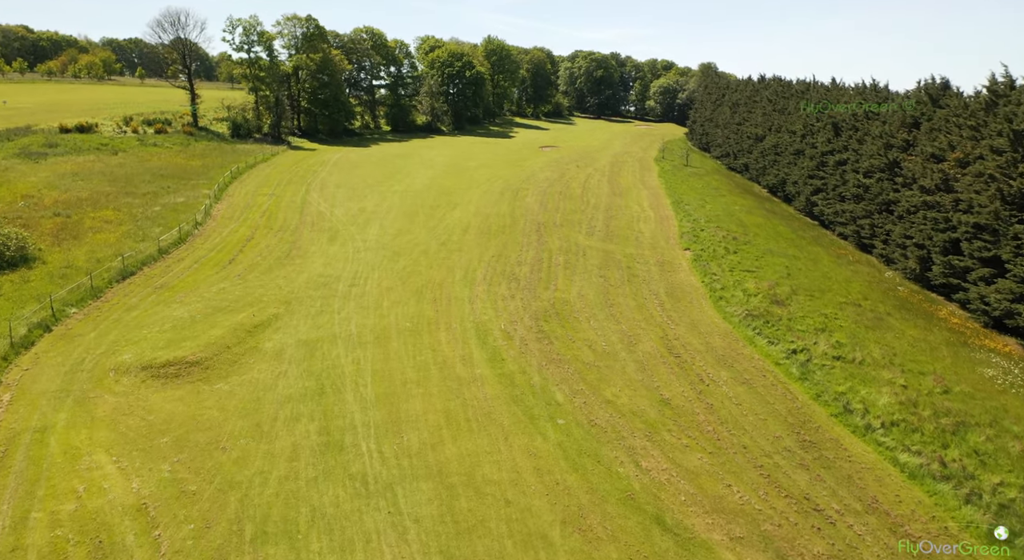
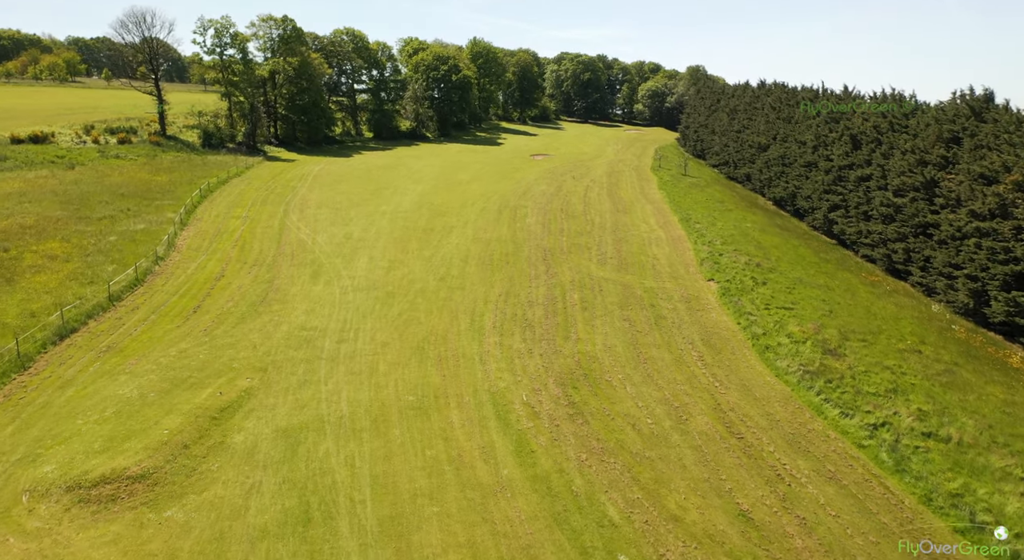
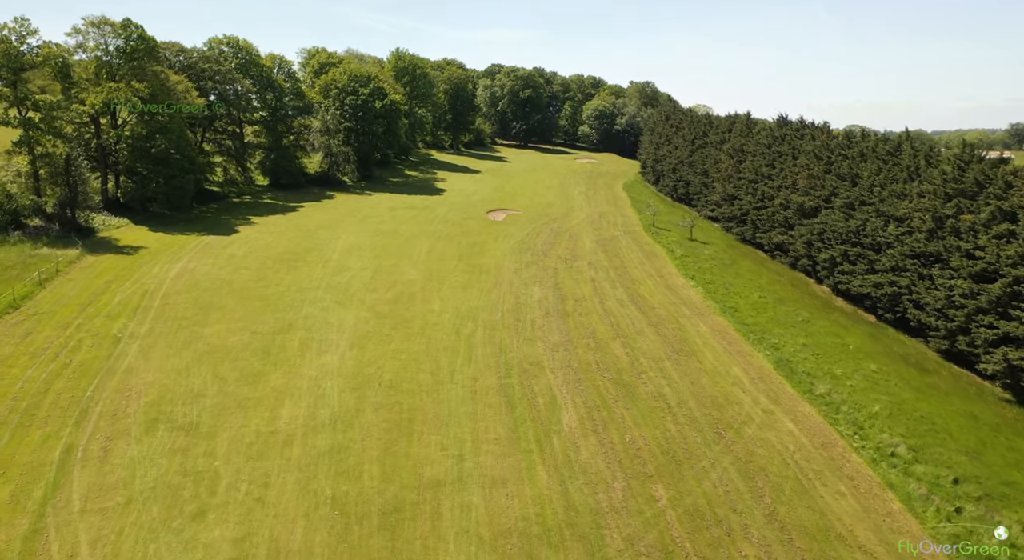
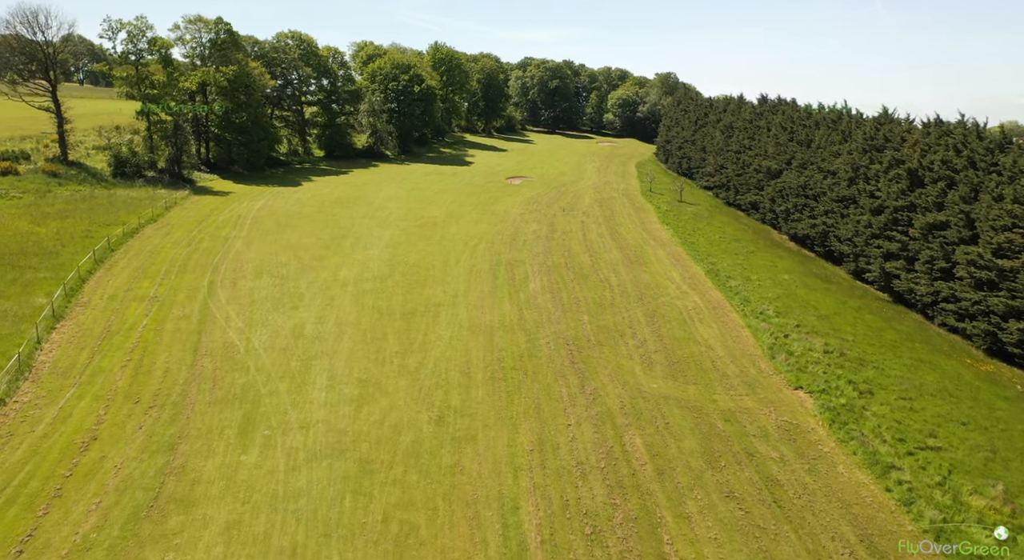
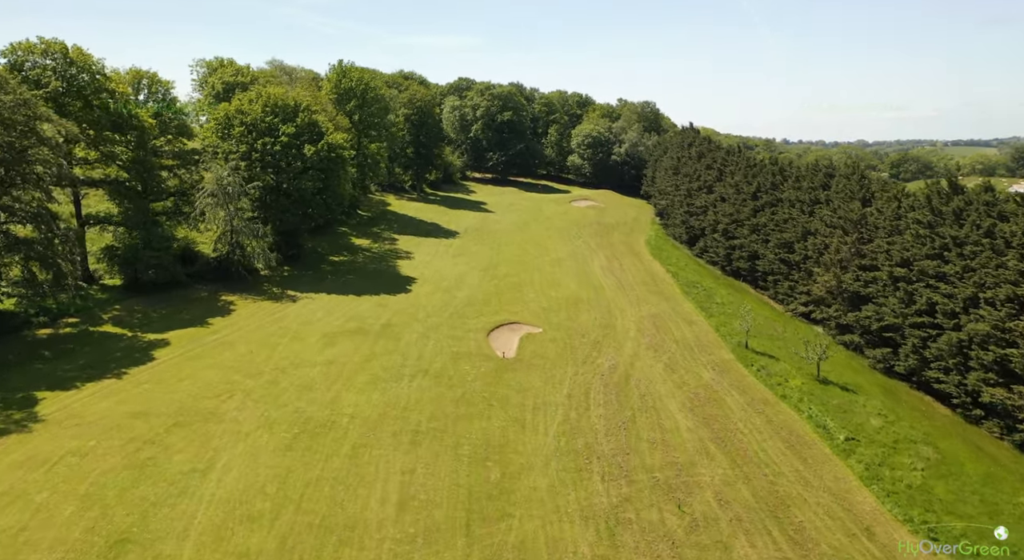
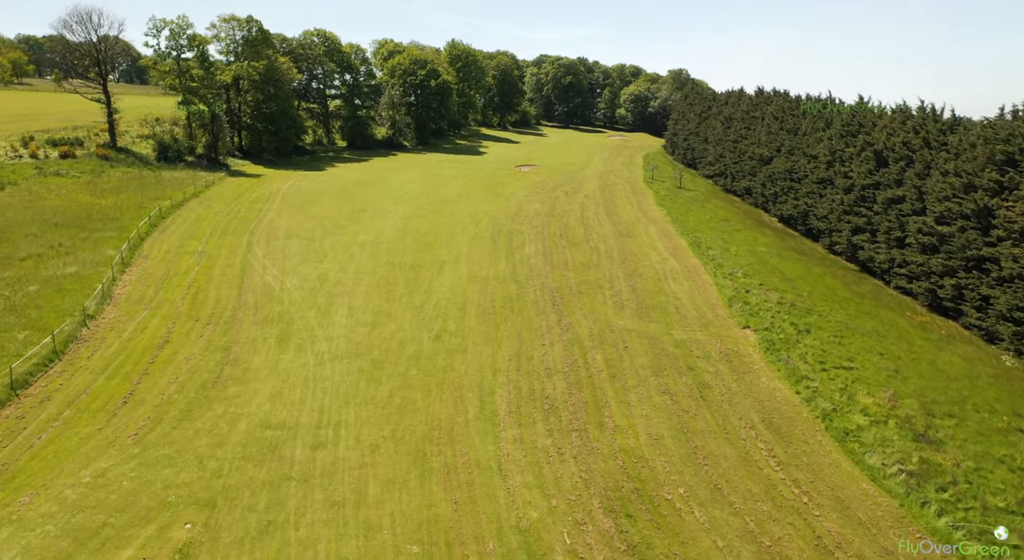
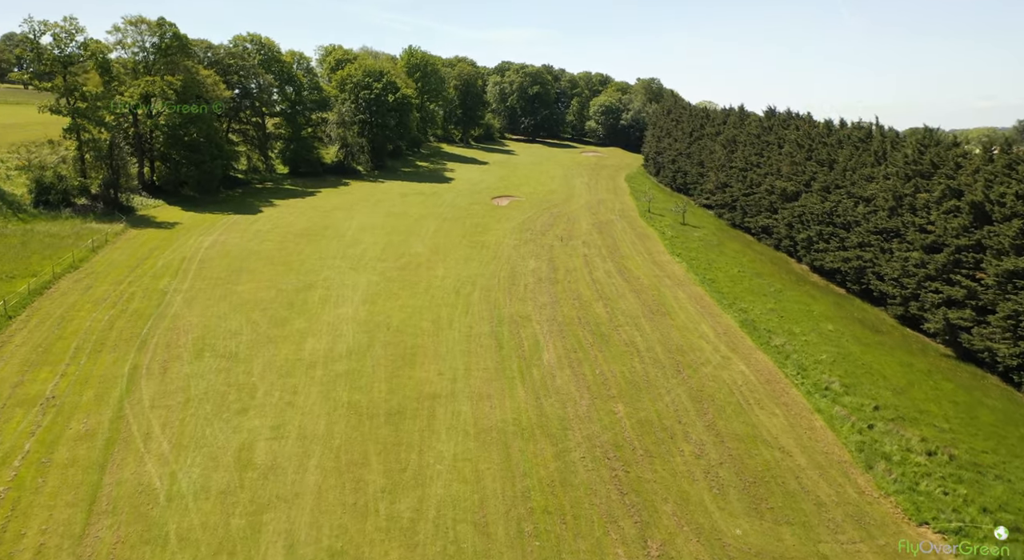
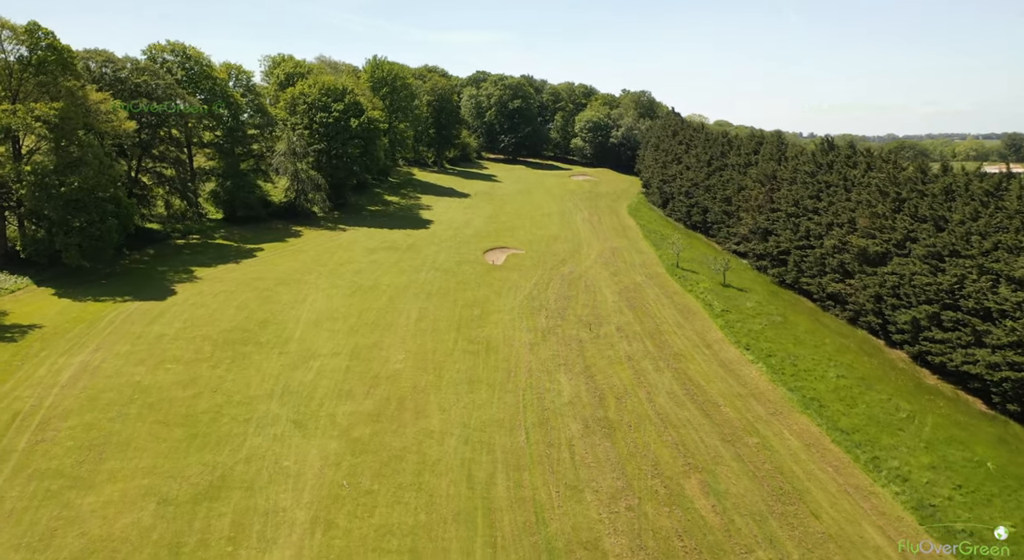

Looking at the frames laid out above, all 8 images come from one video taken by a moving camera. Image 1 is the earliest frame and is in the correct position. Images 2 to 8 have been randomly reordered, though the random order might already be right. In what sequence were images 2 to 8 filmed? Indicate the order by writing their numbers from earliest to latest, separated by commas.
2, 6, 4, 7, 3, 8, 5
